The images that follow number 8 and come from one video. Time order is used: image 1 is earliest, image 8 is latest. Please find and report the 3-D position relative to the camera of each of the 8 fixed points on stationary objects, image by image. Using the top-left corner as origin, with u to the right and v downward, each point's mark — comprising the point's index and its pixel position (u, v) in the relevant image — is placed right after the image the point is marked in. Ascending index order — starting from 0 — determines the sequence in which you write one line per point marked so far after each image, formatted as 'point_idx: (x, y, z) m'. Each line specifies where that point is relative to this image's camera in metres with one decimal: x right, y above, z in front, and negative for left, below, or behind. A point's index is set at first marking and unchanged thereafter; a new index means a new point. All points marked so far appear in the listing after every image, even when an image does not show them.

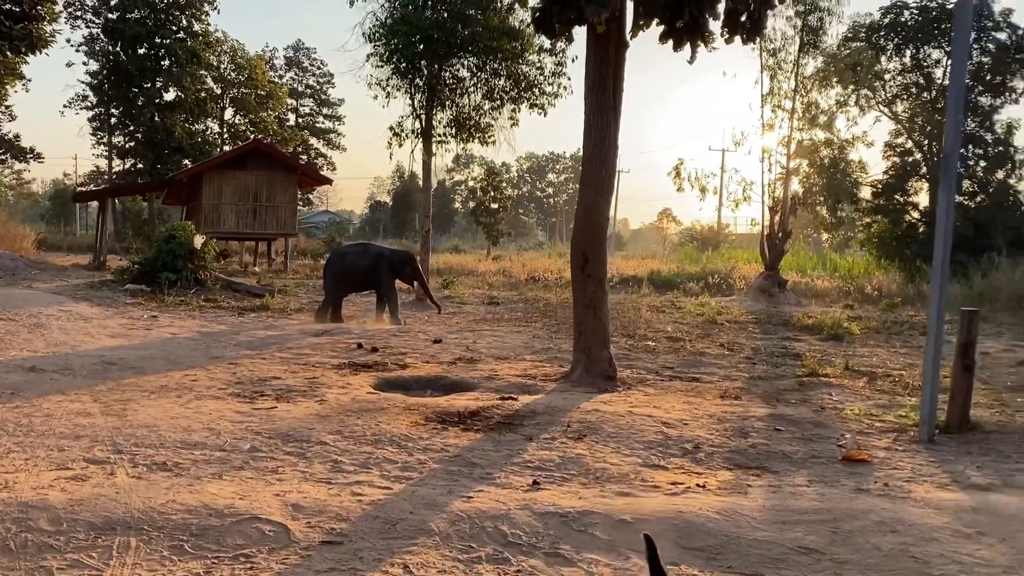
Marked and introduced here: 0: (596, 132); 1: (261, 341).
0: (+0.8, +1.4, +8.0) m
1: (-3.0, -0.6, +10.3) m
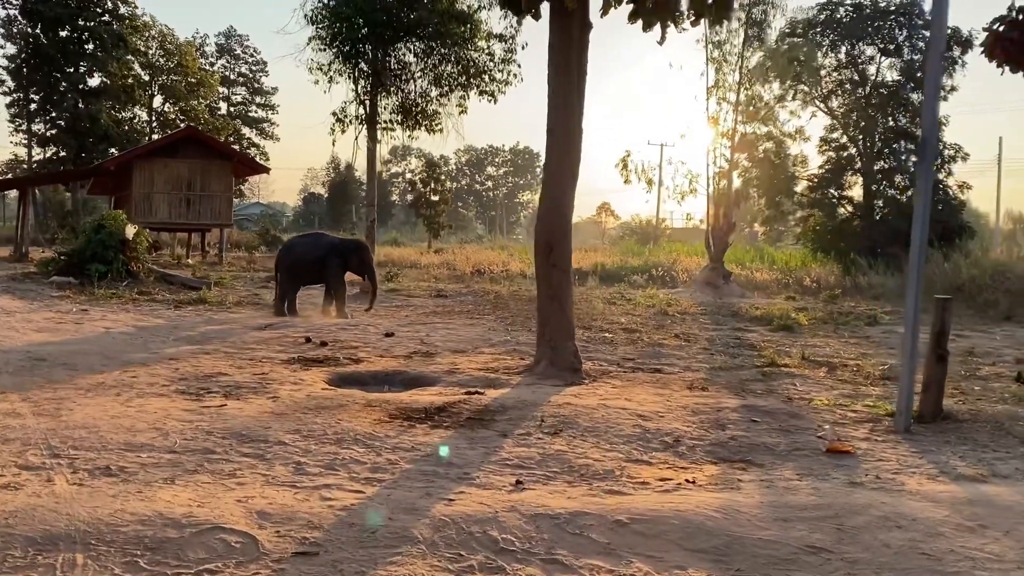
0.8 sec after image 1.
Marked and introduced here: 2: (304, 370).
0: (+0.5, +1.5, +7.8) m
1: (-3.5, -0.5, +9.8) m
2: (-1.8, -0.7, +7.7) m
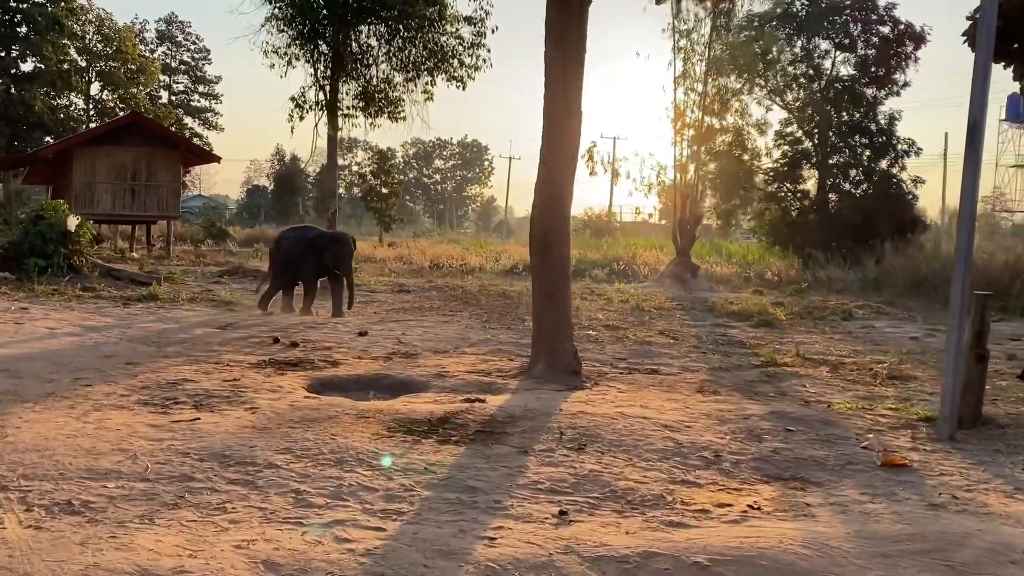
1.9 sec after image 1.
0: (+0.4, +1.6, +7.2) m
1: (-3.6, -0.5, +8.9) m
2: (-1.9, -0.7, +7.0) m
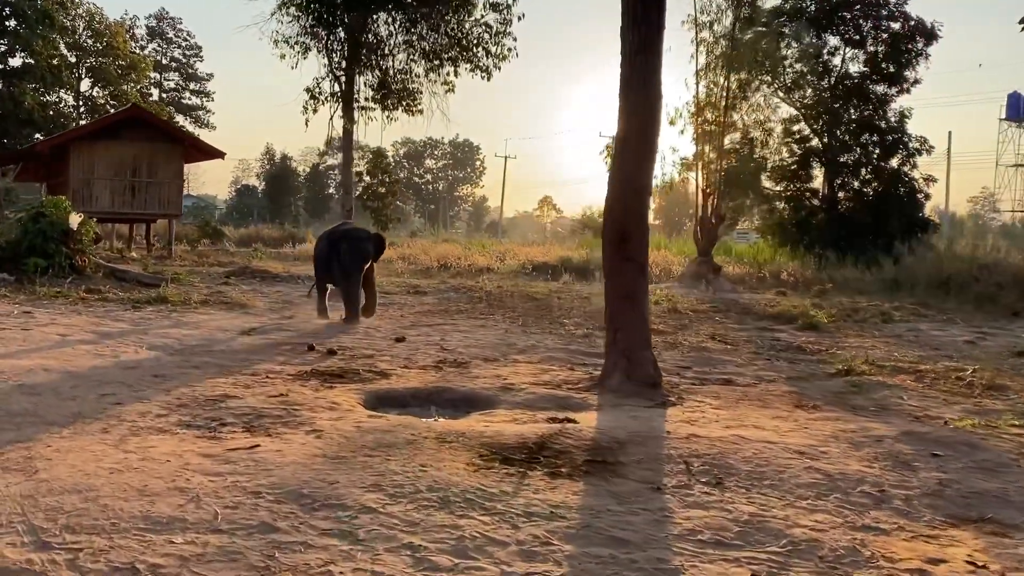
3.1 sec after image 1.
0: (+1.0, +1.6, +6.4) m
1: (-3.1, -0.5, +8.1) m
2: (-1.3, -0.7, +6.2) m
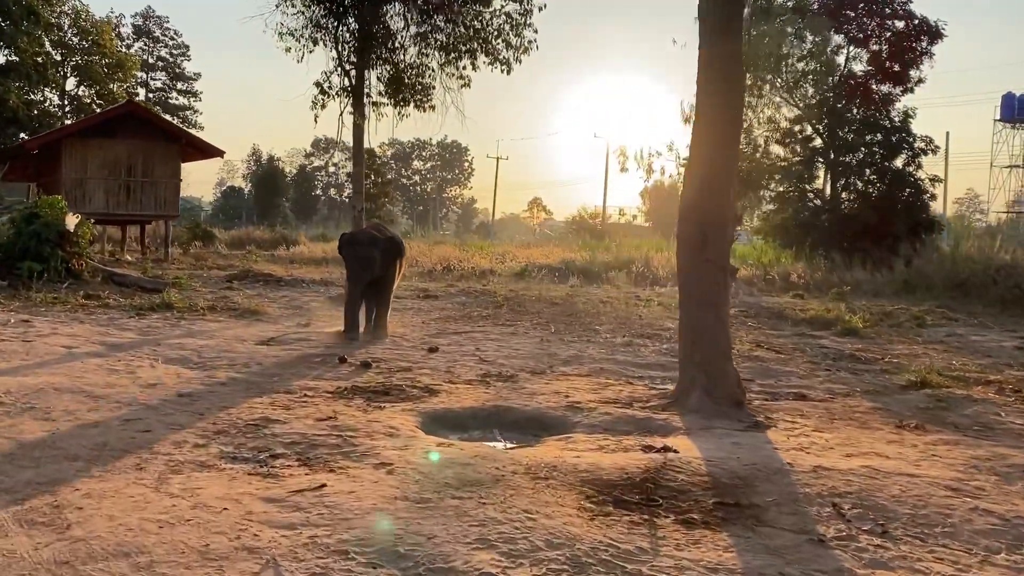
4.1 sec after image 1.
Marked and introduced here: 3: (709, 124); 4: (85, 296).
0: (+1.4, +1.5, +5.8) m
1: (-2.7, -0.6, +7.4) m
2: (-0.9, -0.8, +5.5) m
3: (+1.3, +1.1, +5.8) m
4: (-5.6, -0.1, +11.4) m
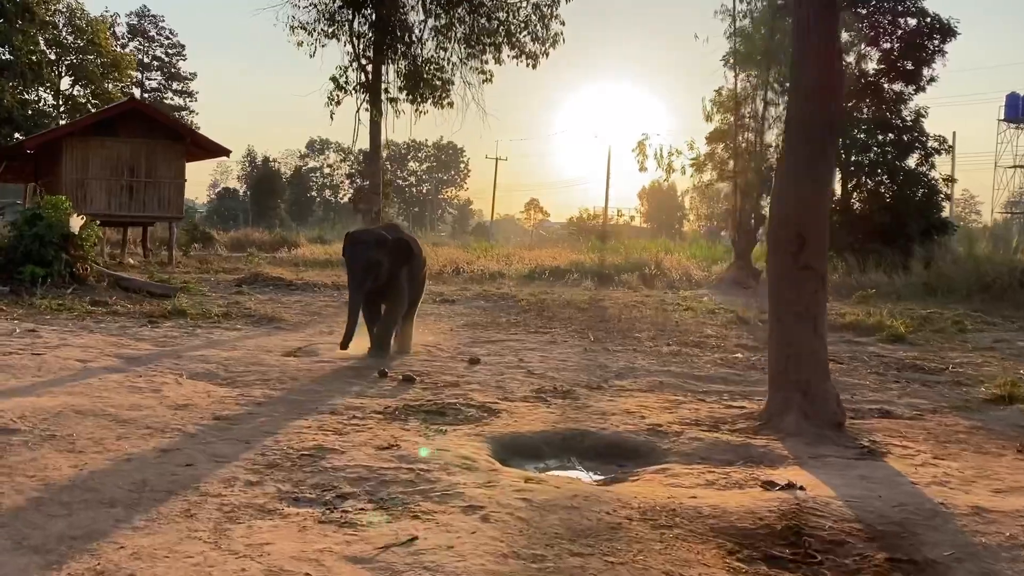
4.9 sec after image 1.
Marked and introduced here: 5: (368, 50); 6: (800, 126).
0: (+1.8, +1.5, +5.2) m
1: (-2.3, -0.6, +6.8) m
2: (-0.4, -0.8, +4.9) m
3: (+1.8, +1.1, +5.2) m
4: (-5.2, -0.2, +10.7) m
5: (-2.3, +3.7, +13.6) m
6: (+1.7, +1.0, +5.3) m
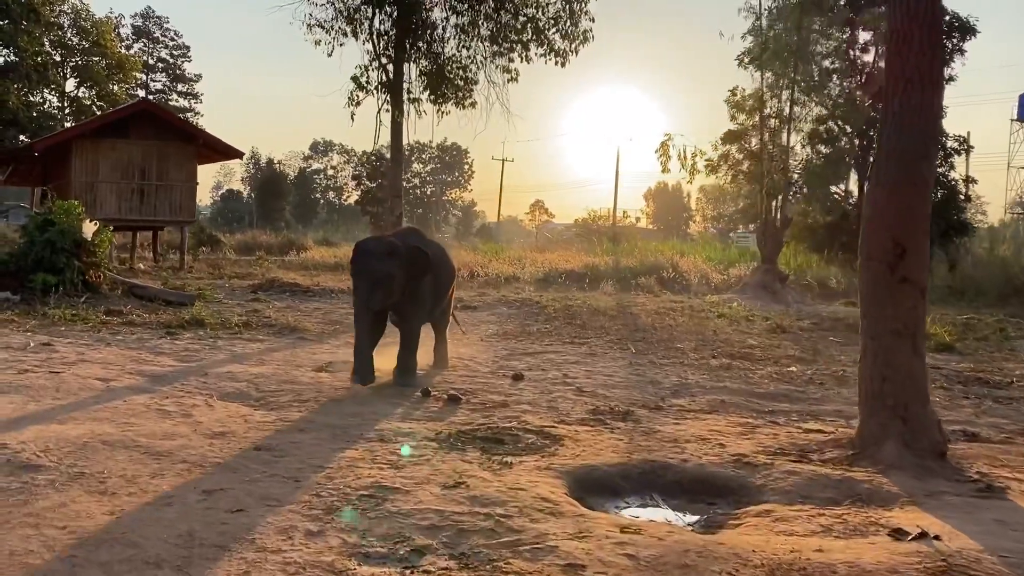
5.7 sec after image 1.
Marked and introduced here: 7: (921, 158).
0: (+2.2, +1.4, +4.7) m
1: (-1.9, -0.7, +6.3) m
2: (0.0, -0.9, +4.5) m
3: (+2.2, +1.0, +4.8) m
4: (-4.8, -0.3, +10.3) m
5: (-1.9, +3.6, +13.1) m
6: (+2.1, +0.9, +4.8) m
7: (+2.2, +0.7, +4.8) m
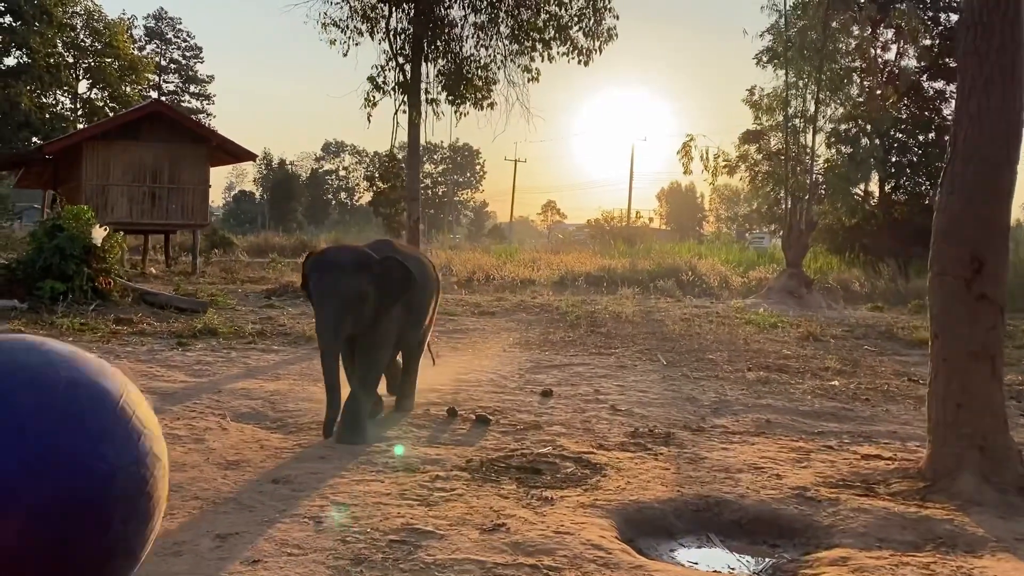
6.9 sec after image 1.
0: (+2.4, +1.3, +4.3) m
1: (-1.7, -0.8, +6.0) m
2: (+0.2, -1.0, +4.1) m
3: (+2.3, +0.9, +4.3) m
4: (-4.5, -0.4, +9.9) m
5: (-1.6, +3.5, +12.8) m
6: (+2.3, +0.8, +4.4) m
7: (+2.4, +0.6, +4.3) m
